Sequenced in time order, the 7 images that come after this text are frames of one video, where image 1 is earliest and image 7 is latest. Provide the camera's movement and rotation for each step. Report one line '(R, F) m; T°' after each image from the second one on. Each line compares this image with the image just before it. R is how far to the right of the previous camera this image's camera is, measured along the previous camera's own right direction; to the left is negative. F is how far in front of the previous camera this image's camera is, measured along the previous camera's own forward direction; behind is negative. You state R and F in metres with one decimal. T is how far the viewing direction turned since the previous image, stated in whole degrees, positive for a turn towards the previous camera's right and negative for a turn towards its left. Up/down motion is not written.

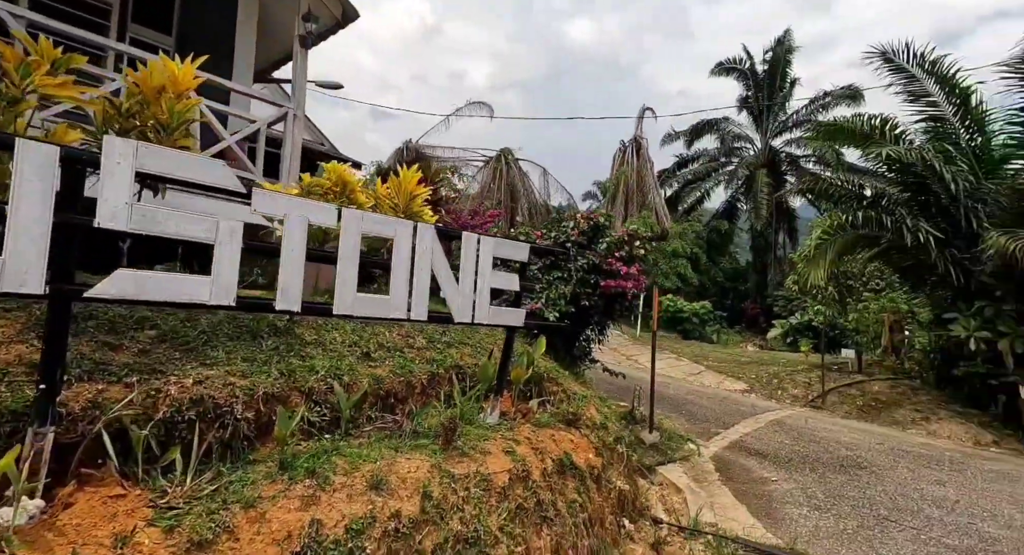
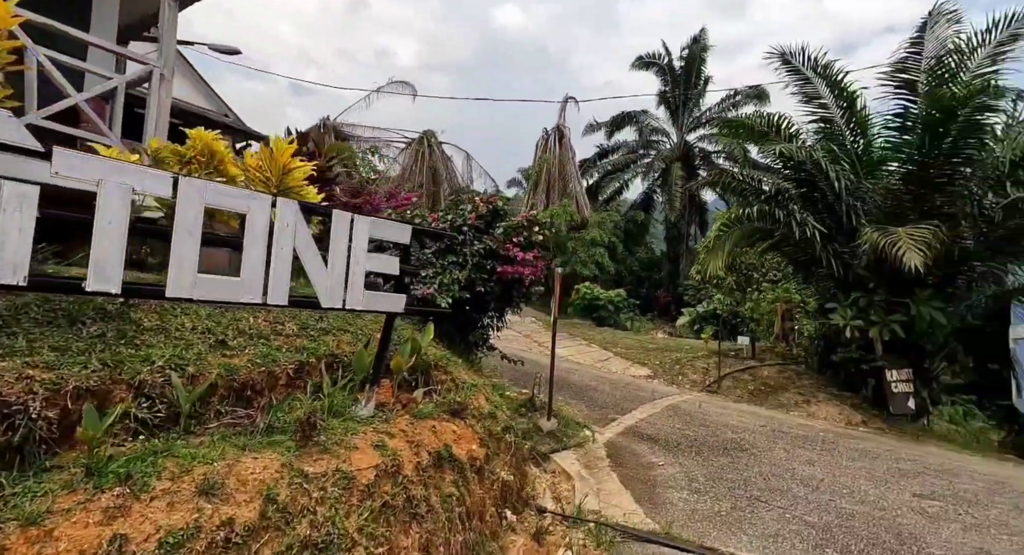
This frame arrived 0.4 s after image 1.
(+0.2, +0.1) m; +8°
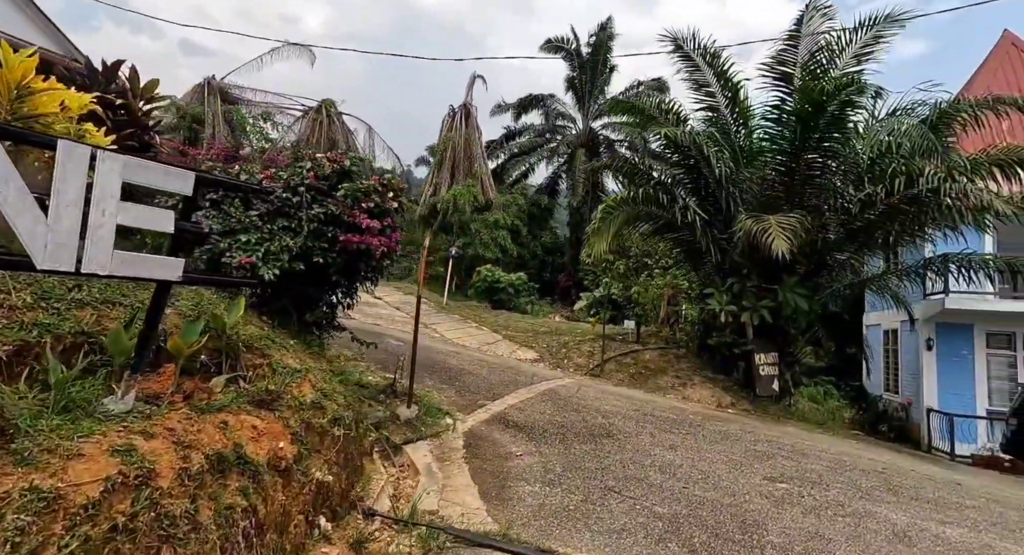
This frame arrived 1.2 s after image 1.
(+0.4, +0.3) m; +9°
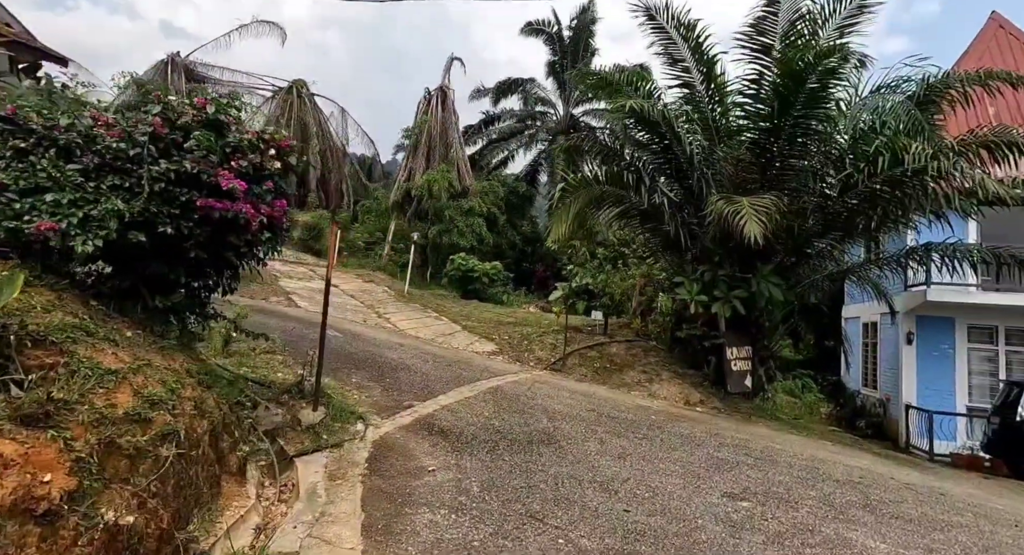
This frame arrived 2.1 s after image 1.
(+0.4, +0.5) m; +2°
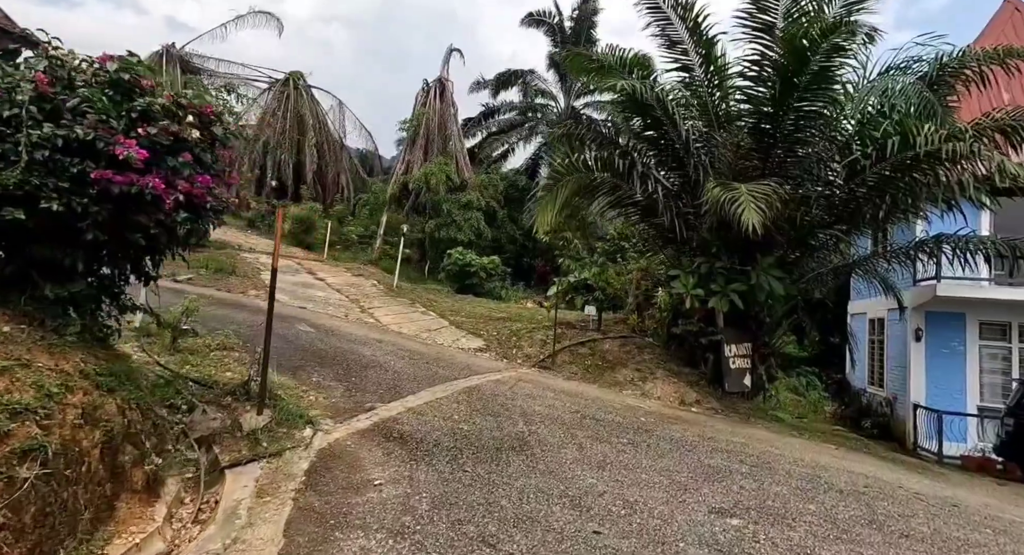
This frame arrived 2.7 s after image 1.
(+0.2, +0.3) m; 0°
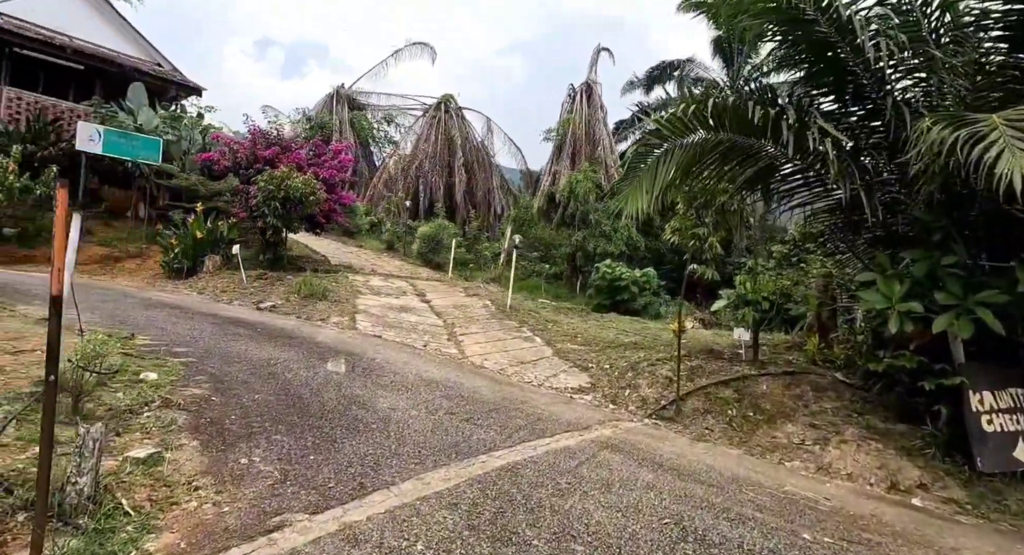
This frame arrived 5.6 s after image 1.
(+0.6, +1.7) m; -18°
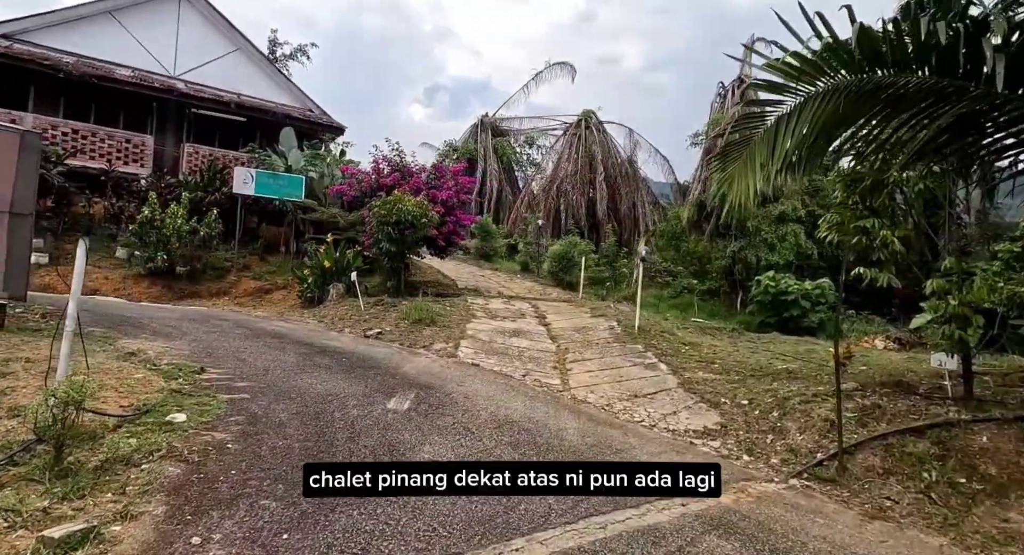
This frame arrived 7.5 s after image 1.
(+0.5, +0.8) m; -17°
